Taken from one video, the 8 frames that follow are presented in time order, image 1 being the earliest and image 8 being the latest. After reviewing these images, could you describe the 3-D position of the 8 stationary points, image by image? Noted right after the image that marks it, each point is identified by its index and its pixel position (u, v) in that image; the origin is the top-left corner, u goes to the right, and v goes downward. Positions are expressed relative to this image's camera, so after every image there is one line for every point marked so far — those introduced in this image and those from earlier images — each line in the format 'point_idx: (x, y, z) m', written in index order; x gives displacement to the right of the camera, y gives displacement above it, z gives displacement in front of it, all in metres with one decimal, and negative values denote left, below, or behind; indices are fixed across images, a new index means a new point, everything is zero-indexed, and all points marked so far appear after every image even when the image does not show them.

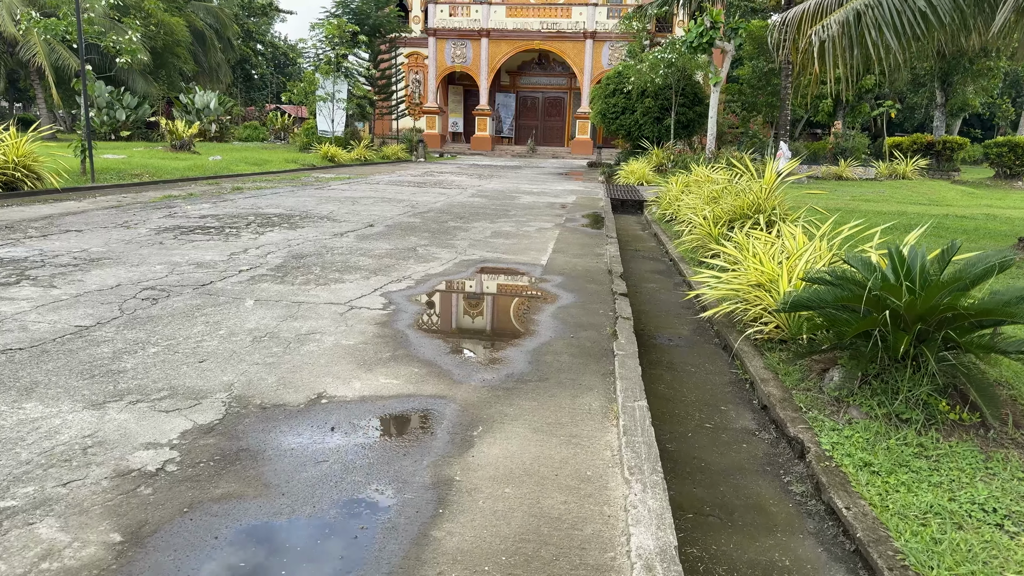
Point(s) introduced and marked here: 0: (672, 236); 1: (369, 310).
0: (+2.0, +0.7, +8.6) m
1: (-0.8, -0.1, +3.9) m
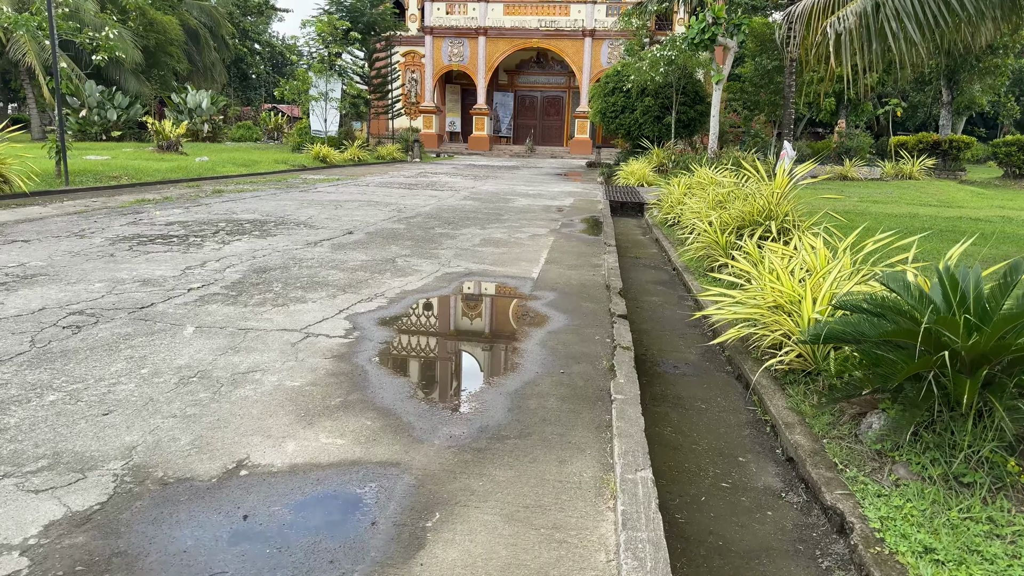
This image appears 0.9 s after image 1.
0: (+1.9, +0.6, +8.1) m
1: (-0.9, -0.3, +3.4) m
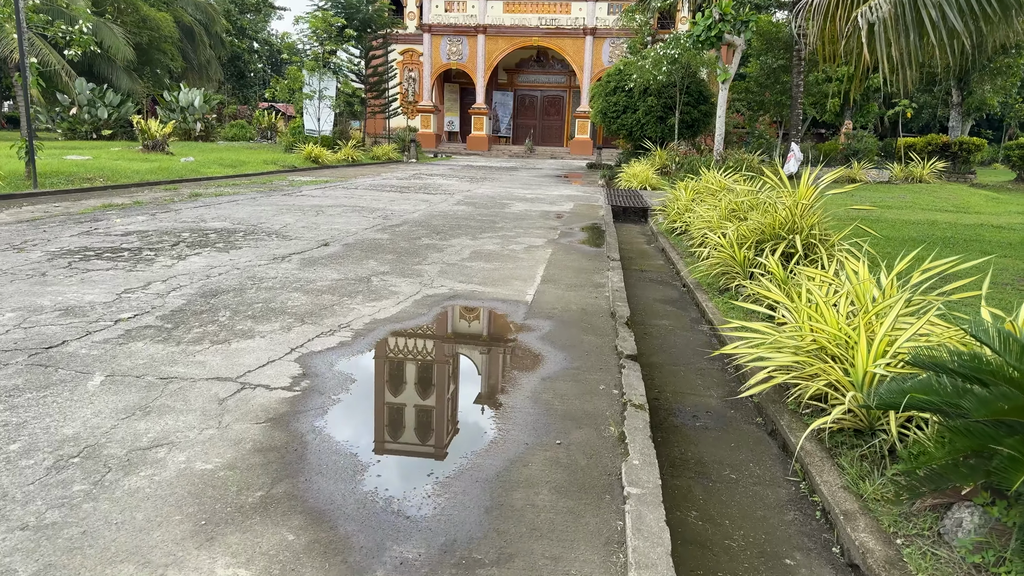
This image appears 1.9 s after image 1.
0: (+1.9, +0.4, +7.4) m
1: (-1.0, -0.4, +2.7) m
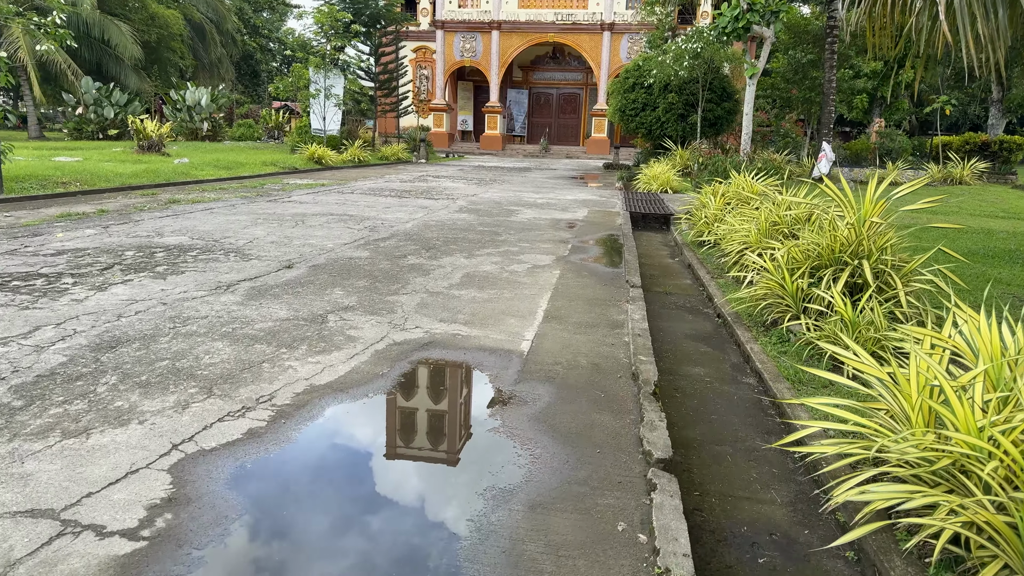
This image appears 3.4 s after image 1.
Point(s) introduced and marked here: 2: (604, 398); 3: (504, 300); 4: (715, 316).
0: (+1.9, +0.1, +6.4) m
1: (-1.1, -0.7, +1.8) m
2: (+0.4, -0.5, +2.9) m
3: (-0.1, -0.1, +4.5) m
4: (+1.6, -0.2, +5.2) m
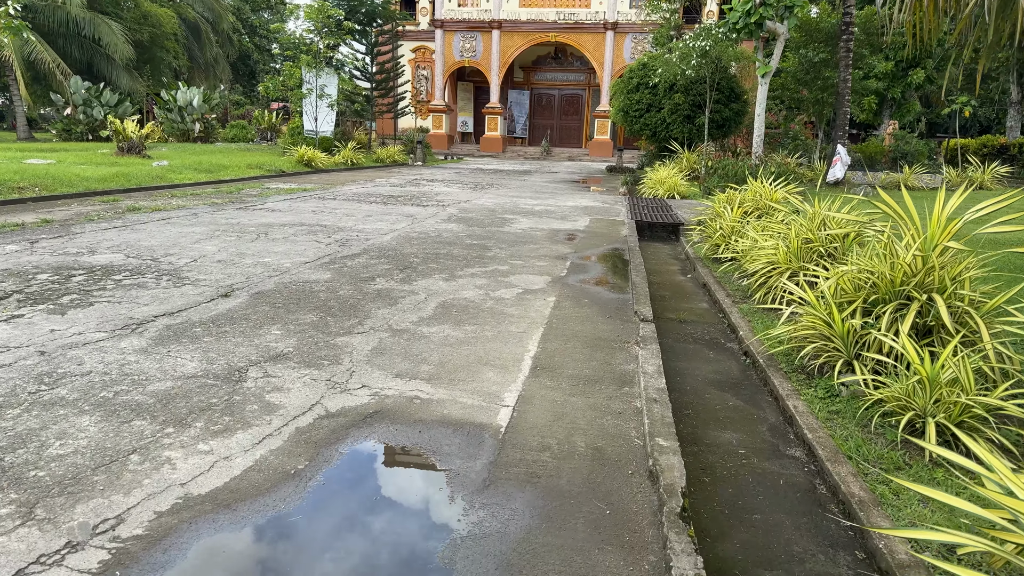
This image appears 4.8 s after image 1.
0: (+1.8, -0.1, +5.5) m
1: (-1.2, -0.8, +0.9) m
2: (+0.3, -0.7, +2.0) m
3: (-0.2, -0.3, +3.6) m
4: (+1.5, -0.4, +4.4) m
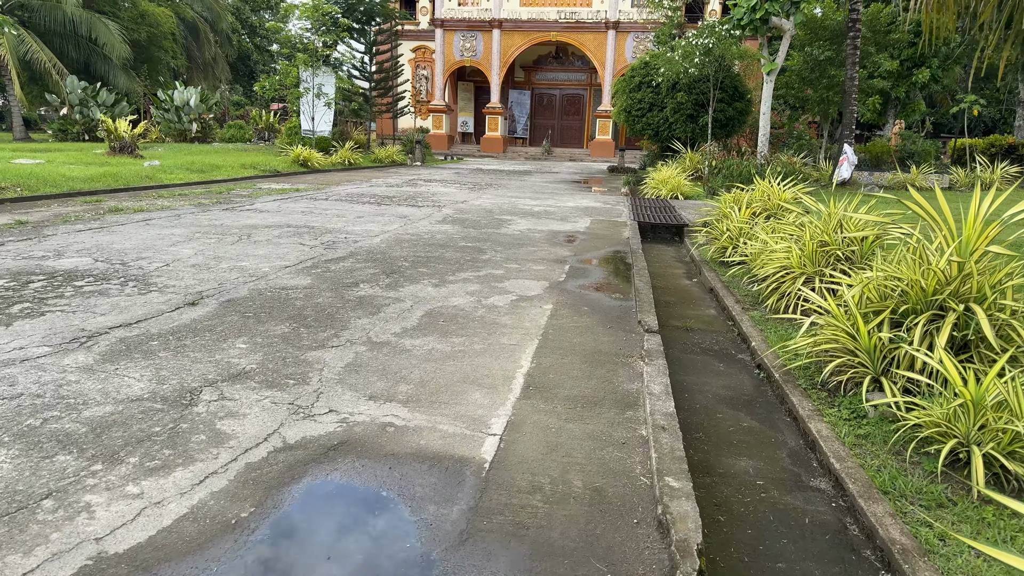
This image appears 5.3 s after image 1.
0: (+1.8, -0.1, +5.1) m
1: (-1.2, -0.9, +0.5) m
2: (+0.2, -0.7, +1.6) m
3: (-0.2, -0.3, +3.2) m
4: (+1.4, -0.5, +4.0) m
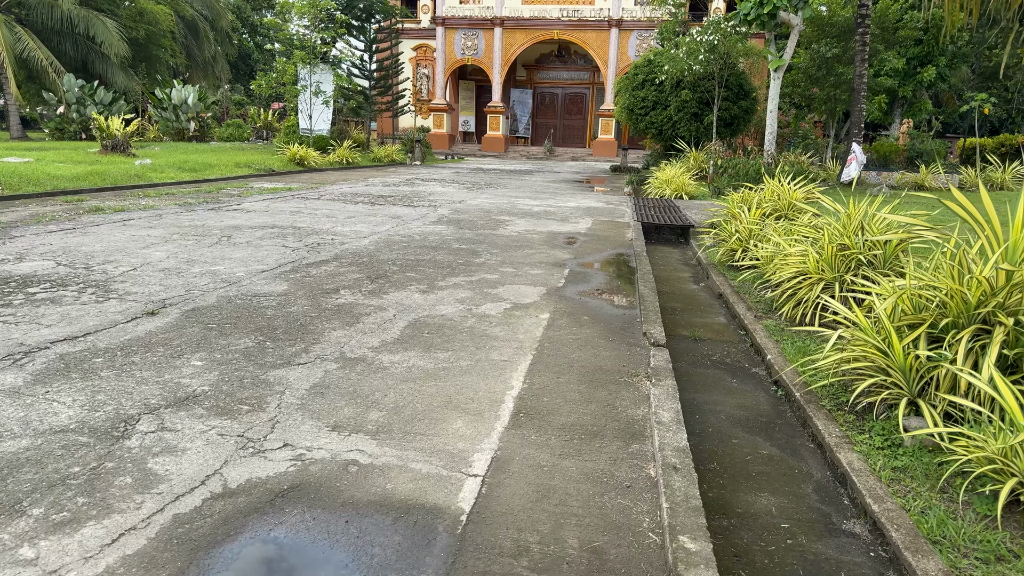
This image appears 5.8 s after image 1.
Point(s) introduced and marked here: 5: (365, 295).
0: (+1.7, -0.2, +4.8) m
1: (-1.3, -0.9, +0.2) m
2: (+0.2, -0.7, +1.3) m
3: (-0.2, -0.4, +2.9) m
4: (+1.4, -0.5, +3.6) m
5: (-0.9, 0.0, +4.1) m
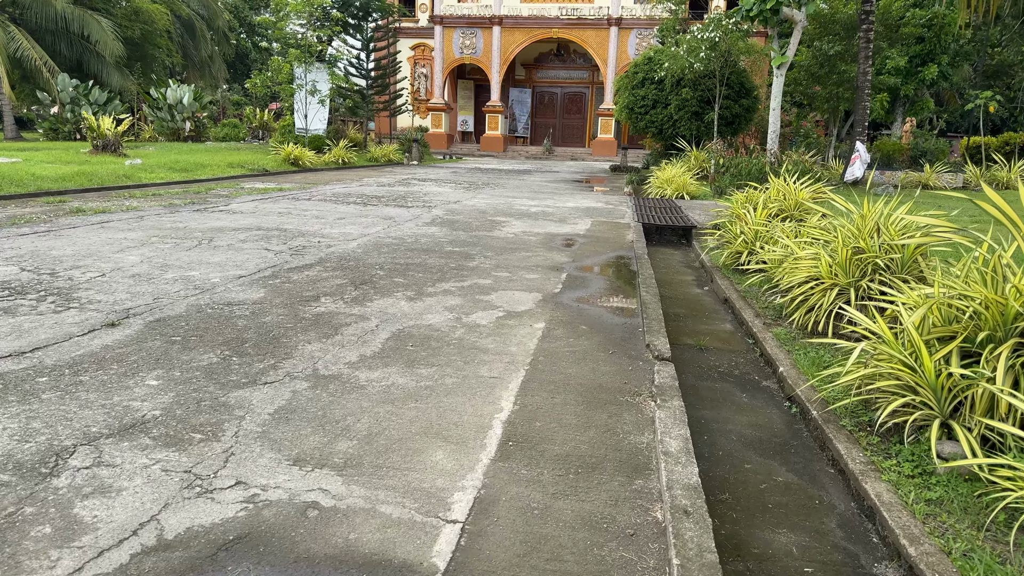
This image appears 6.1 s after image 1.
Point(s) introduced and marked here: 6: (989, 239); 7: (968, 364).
0: (+1.7, -0.2, +4.5) m
1: (-1.3, -1.0, -0.1) m
2: (+0.2, -0.8, +1.0) m
3: (-0.3, -0.4, +2.6) m
4: (+1.3, -0.6, +3.4) m
5: (-0.9, -0.1, +3.8) m
6: (+2.1, +0.2, +3.0) m
7: (+1.7, -0.3, +2.6) m
